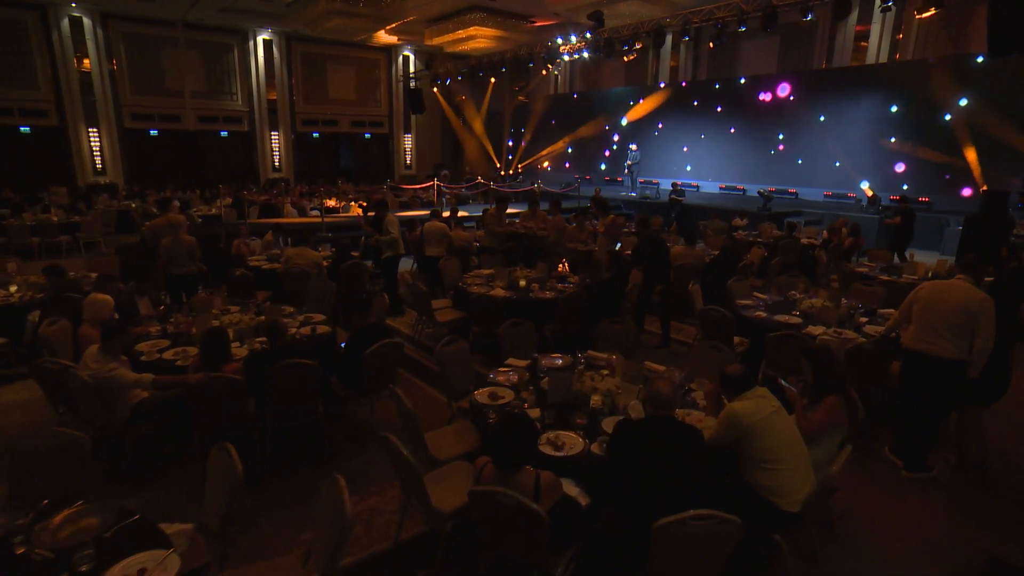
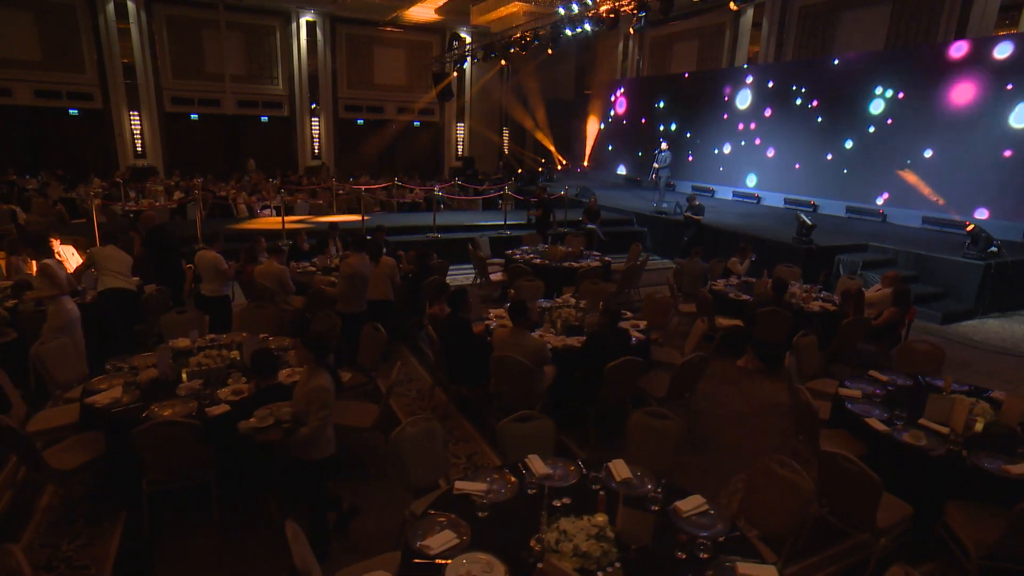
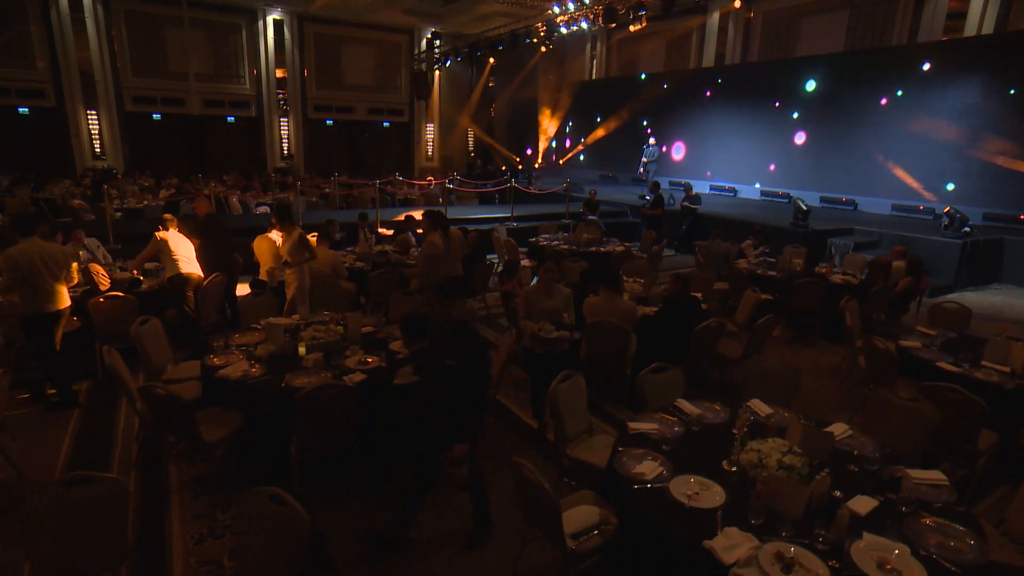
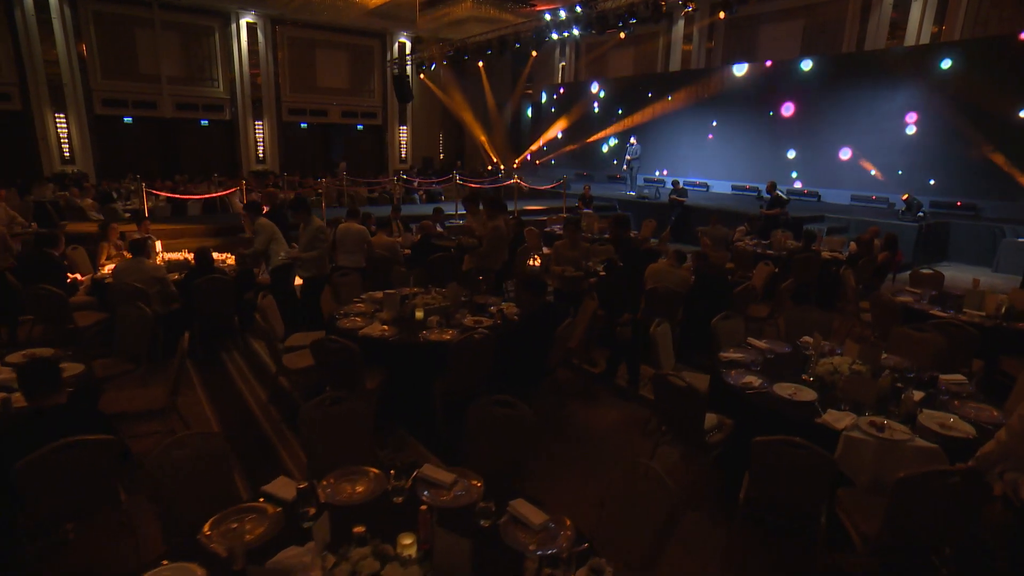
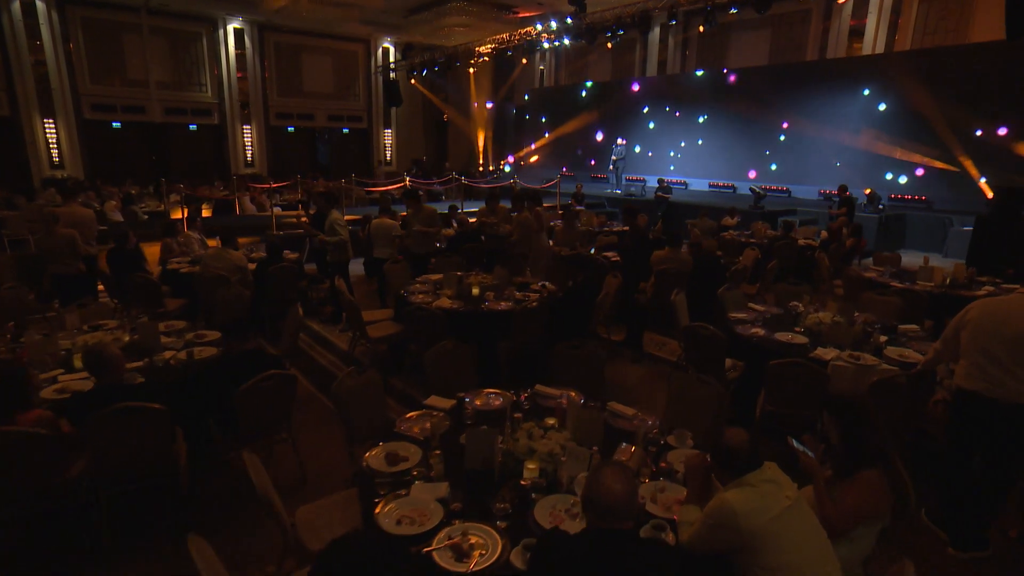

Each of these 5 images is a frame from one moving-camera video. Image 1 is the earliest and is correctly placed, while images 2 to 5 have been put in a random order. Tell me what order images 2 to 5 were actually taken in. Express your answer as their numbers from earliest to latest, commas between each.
5, 4, 3, 2
